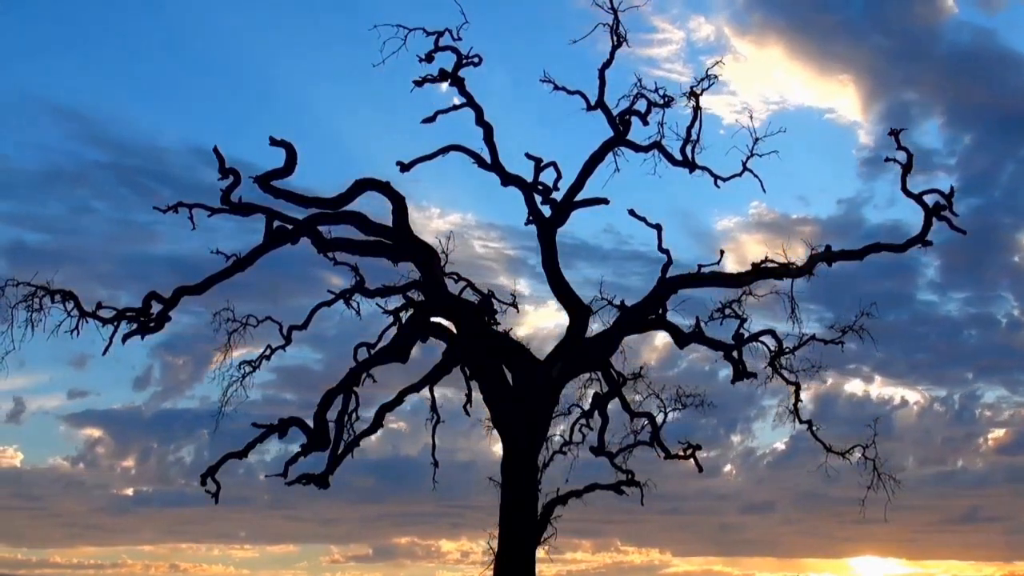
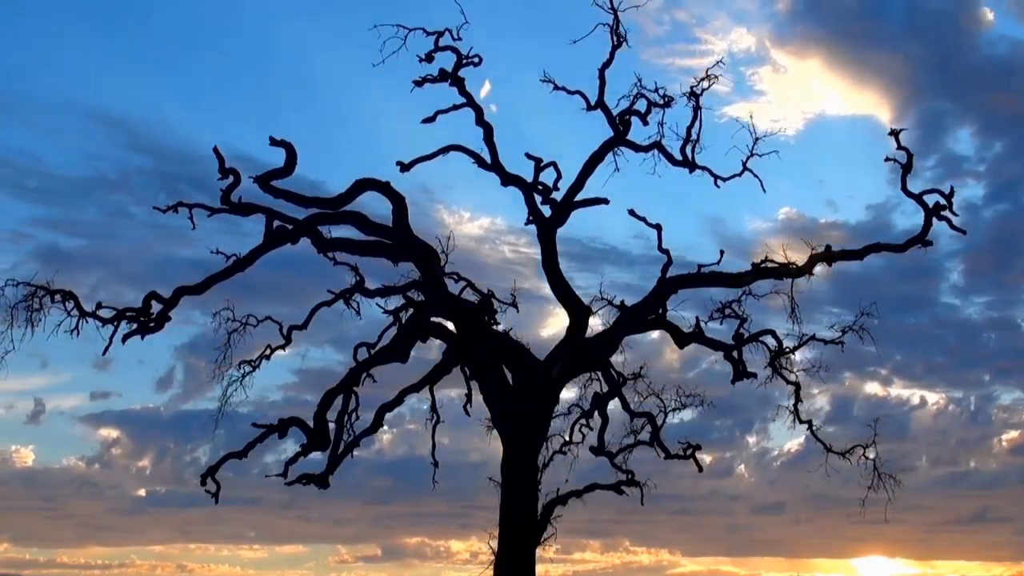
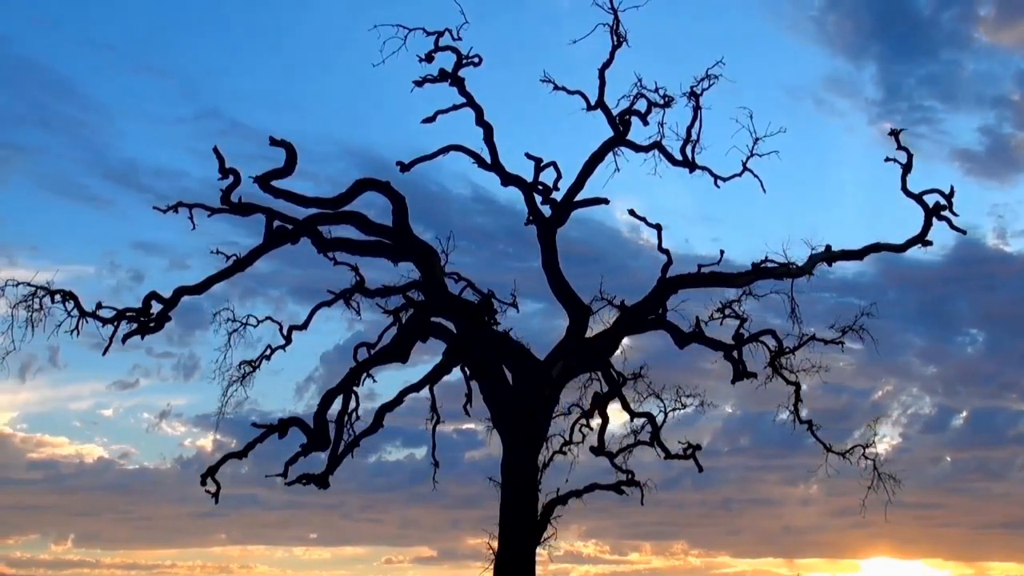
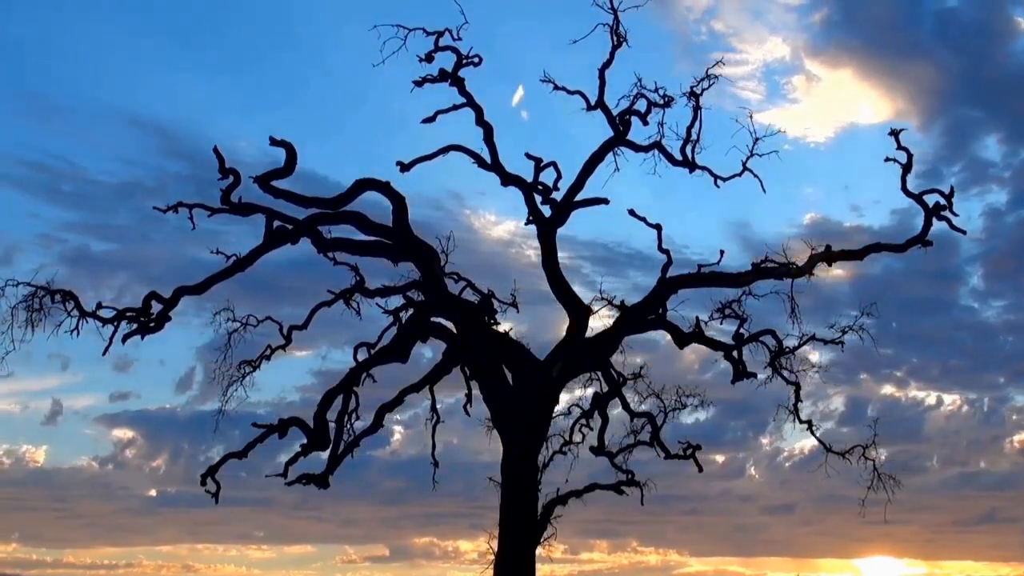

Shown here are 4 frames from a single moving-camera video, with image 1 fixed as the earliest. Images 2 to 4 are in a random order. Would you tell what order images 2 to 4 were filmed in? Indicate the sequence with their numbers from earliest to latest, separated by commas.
2, 4, 3
